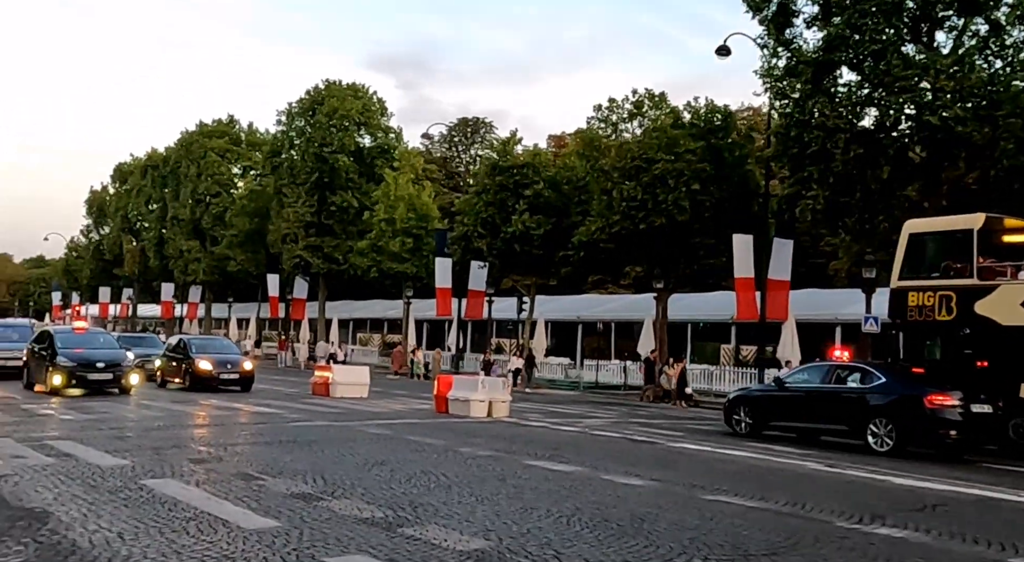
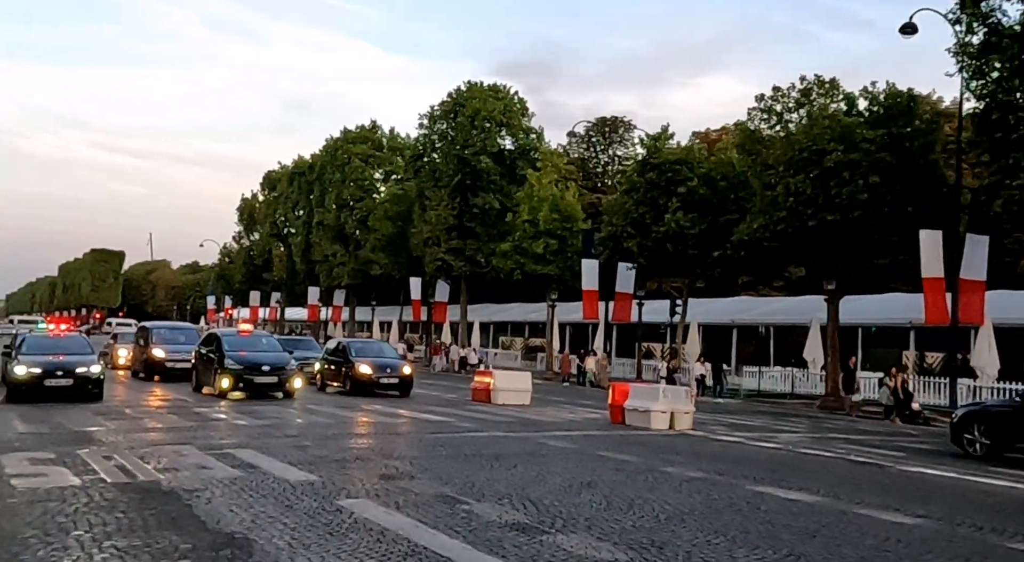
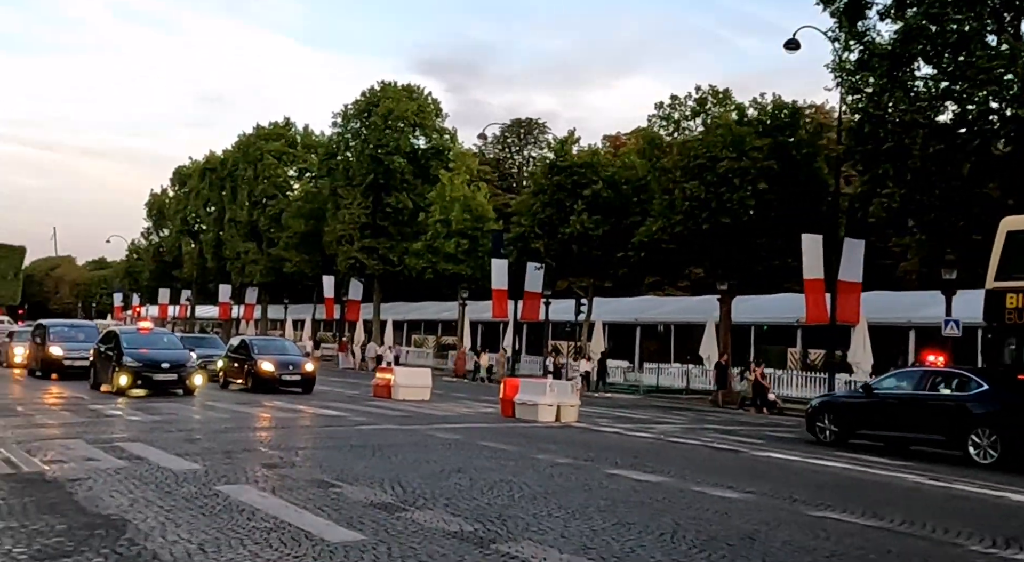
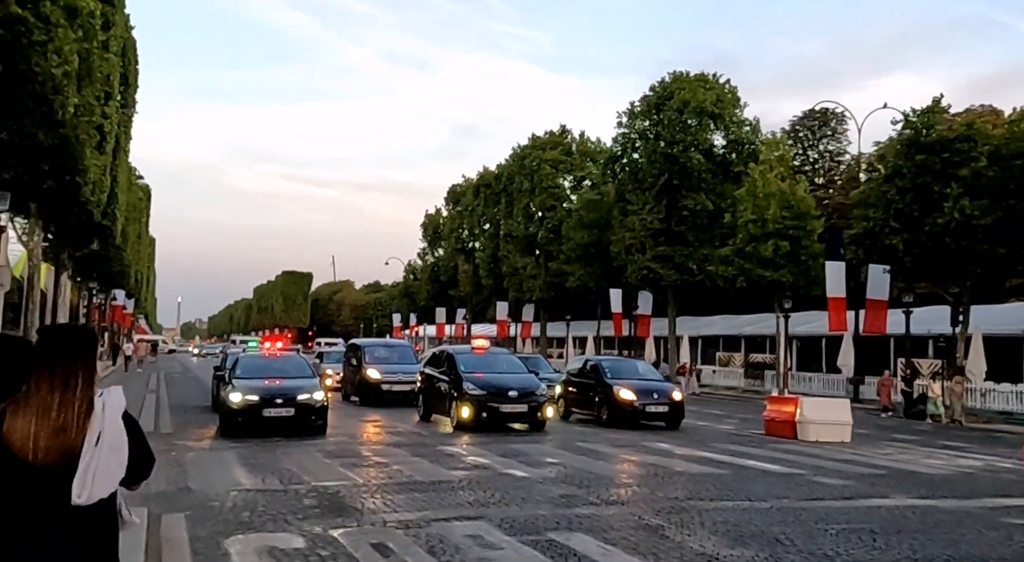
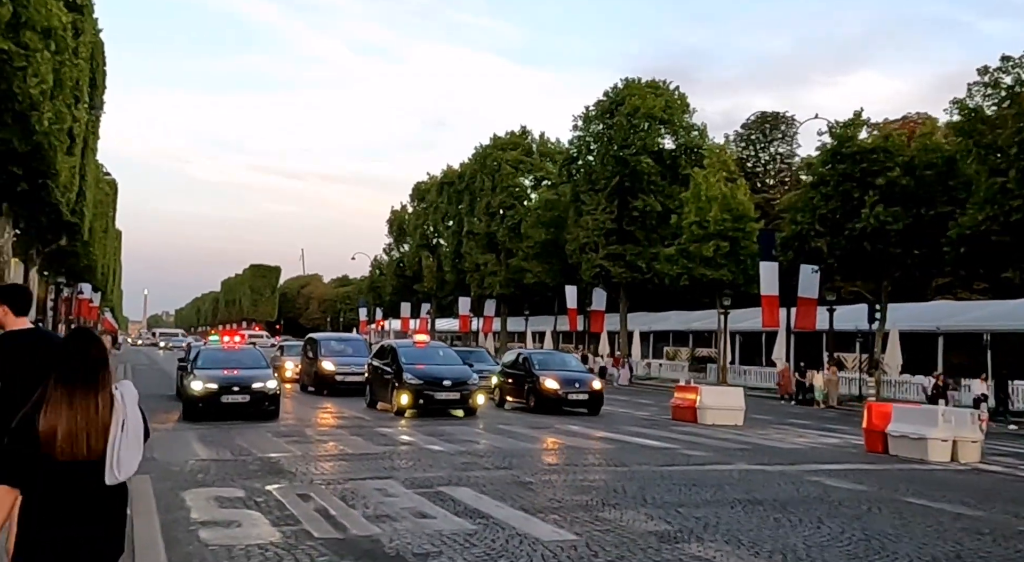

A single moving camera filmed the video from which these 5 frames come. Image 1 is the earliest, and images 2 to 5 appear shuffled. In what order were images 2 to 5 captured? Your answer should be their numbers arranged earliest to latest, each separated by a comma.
3, 2, 5, 4
